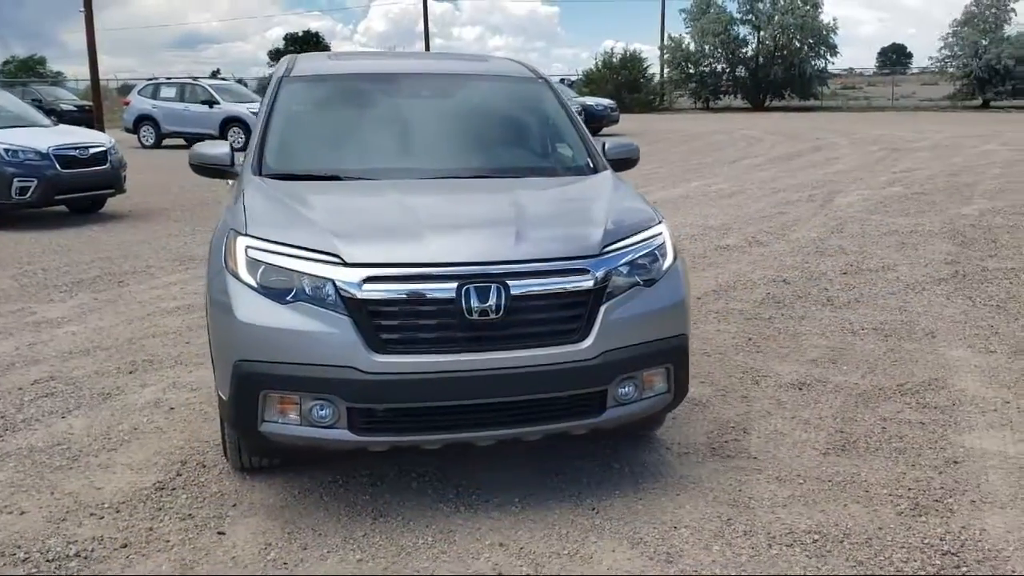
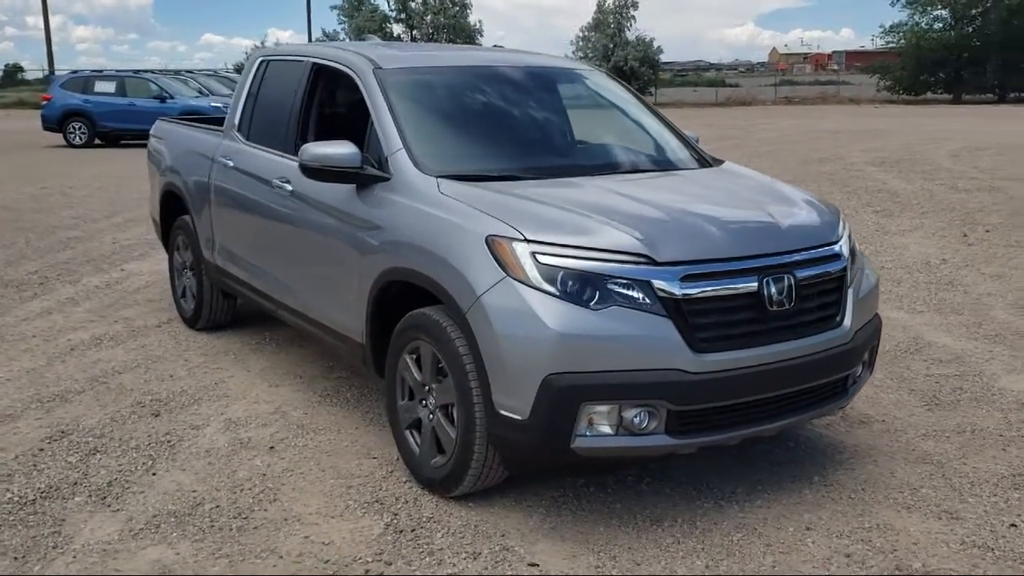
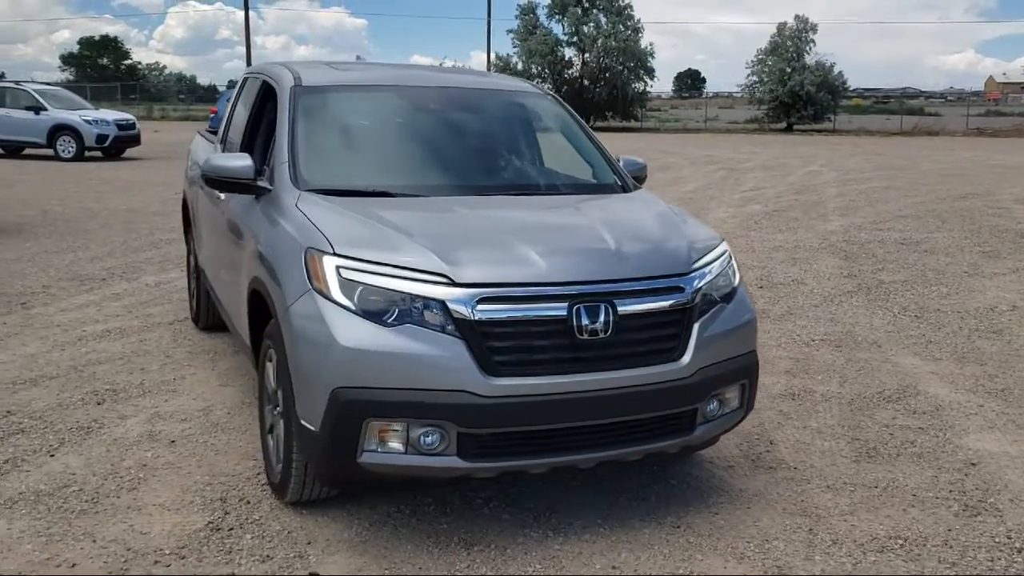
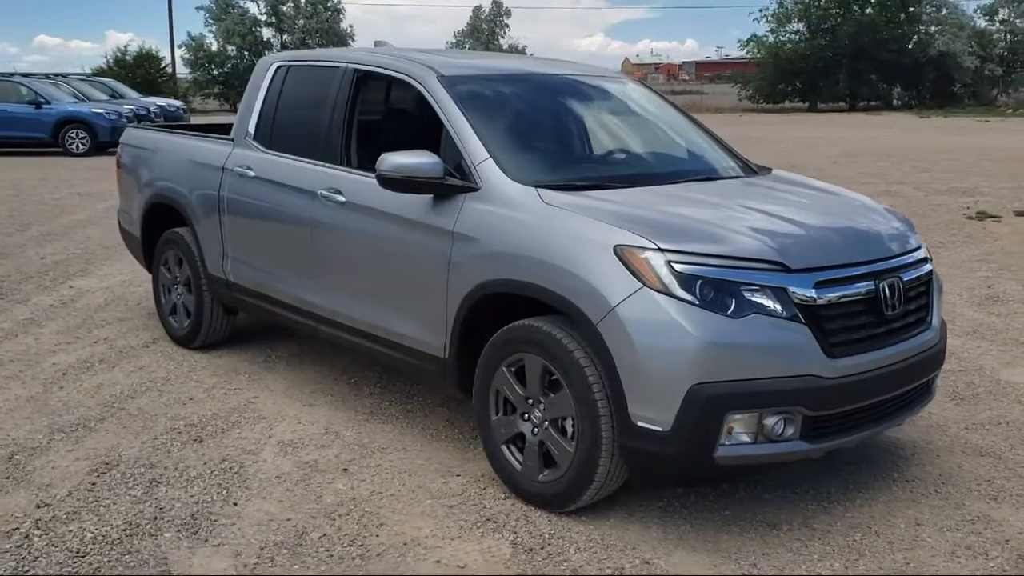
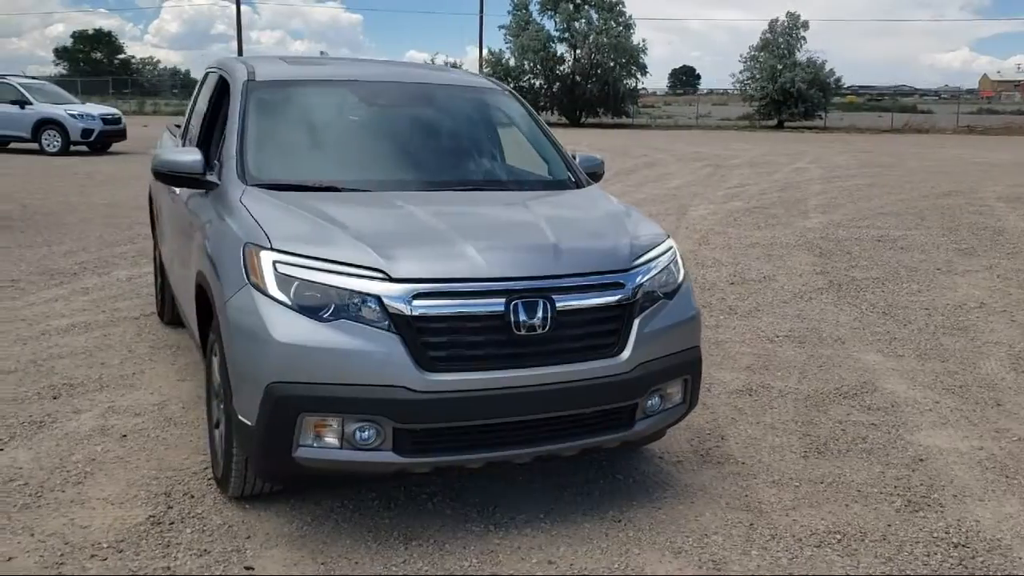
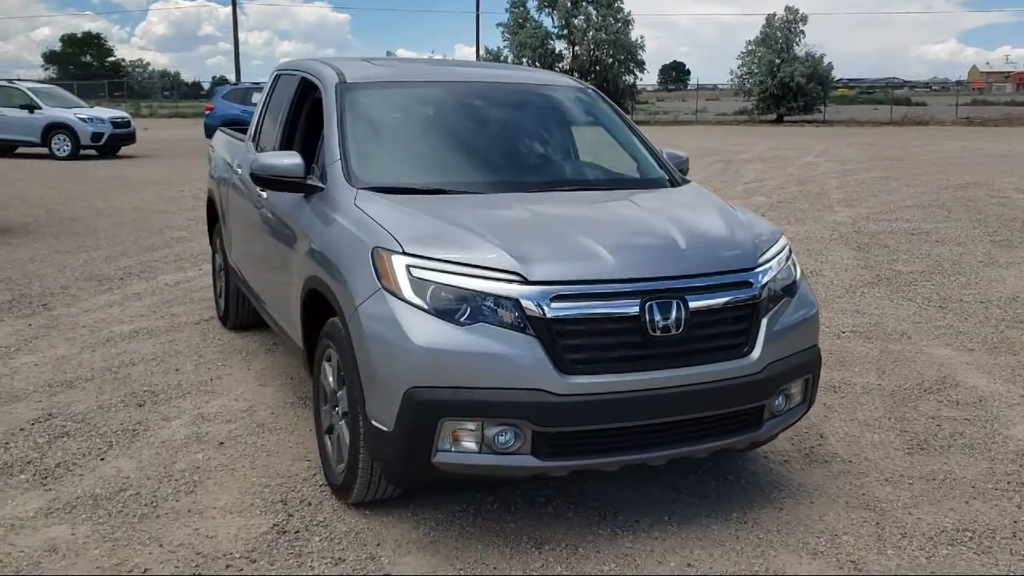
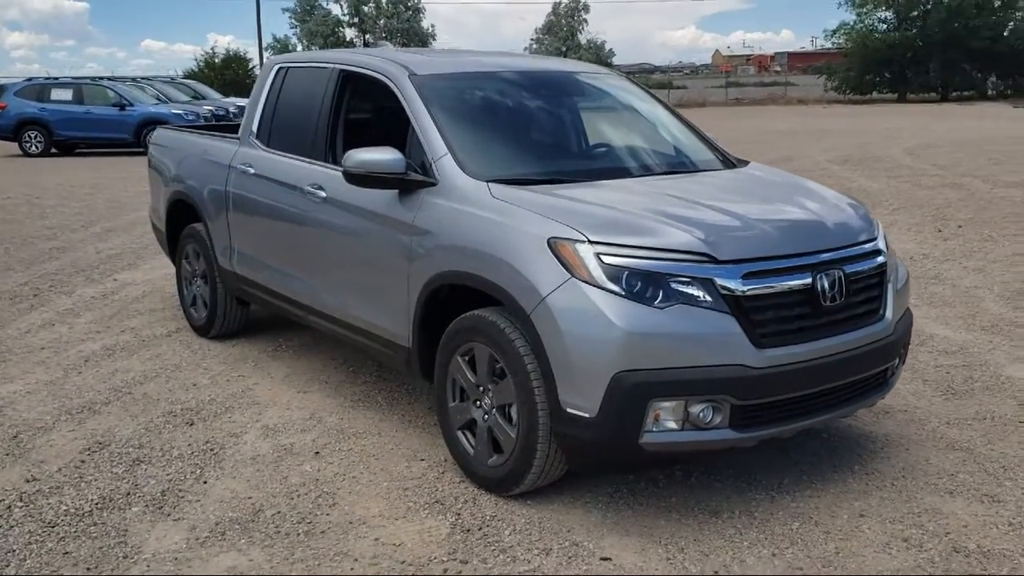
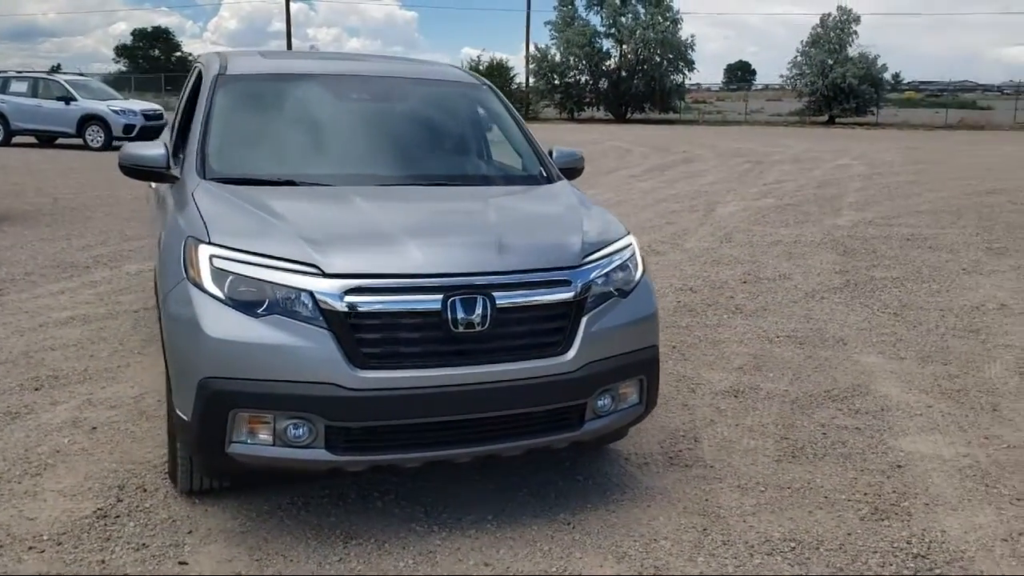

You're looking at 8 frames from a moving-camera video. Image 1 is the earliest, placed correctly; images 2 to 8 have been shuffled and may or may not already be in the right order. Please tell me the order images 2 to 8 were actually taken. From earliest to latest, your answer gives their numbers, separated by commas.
8, 5, 3, 6, 2, 7, 4
